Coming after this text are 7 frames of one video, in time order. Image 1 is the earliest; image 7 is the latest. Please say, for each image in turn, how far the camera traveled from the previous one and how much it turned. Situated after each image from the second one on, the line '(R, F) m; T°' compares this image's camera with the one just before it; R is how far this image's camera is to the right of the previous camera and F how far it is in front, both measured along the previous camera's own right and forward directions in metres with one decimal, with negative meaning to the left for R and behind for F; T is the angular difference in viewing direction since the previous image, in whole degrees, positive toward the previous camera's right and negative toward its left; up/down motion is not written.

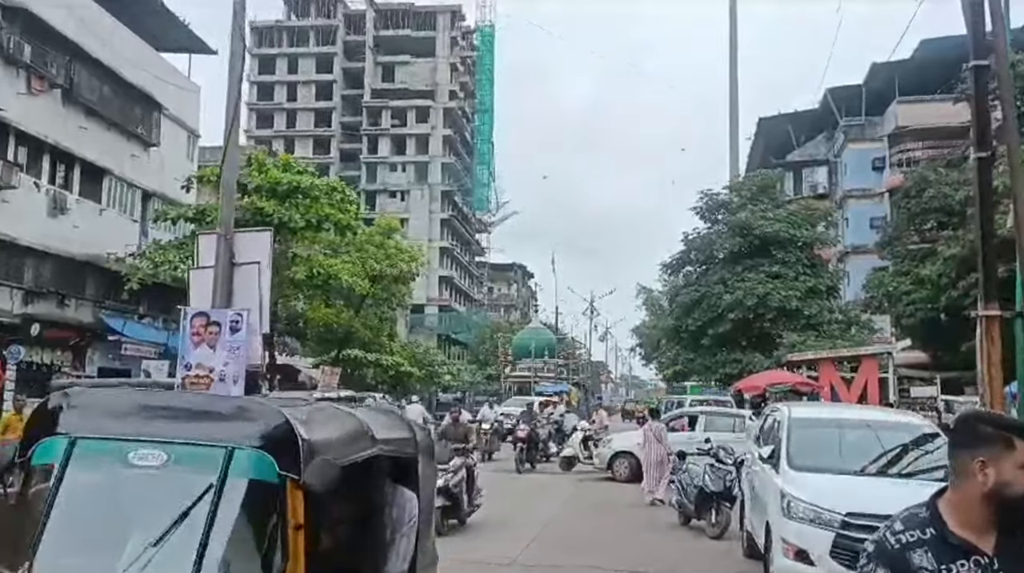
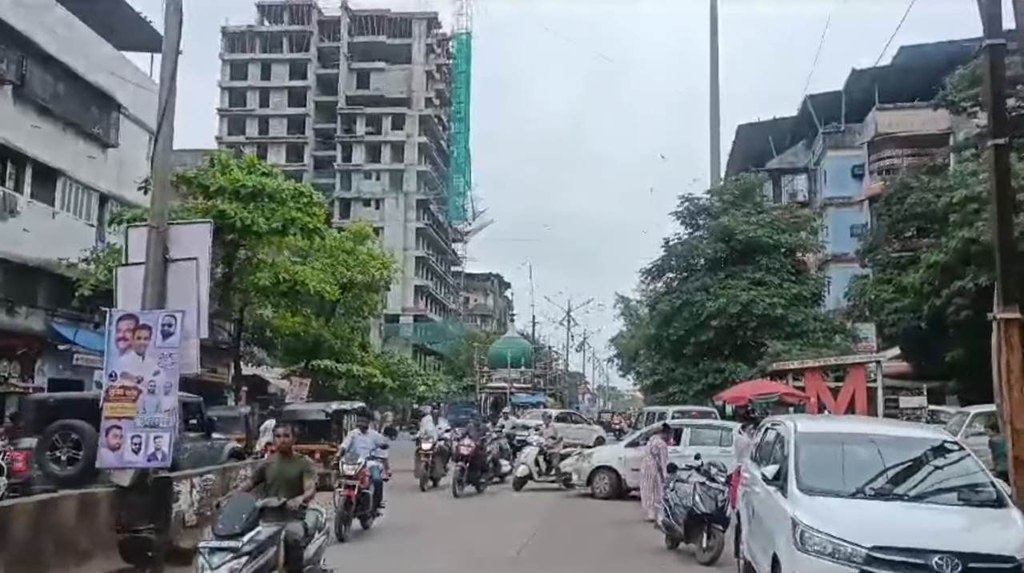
(+0.1, +1.0) m; +1°
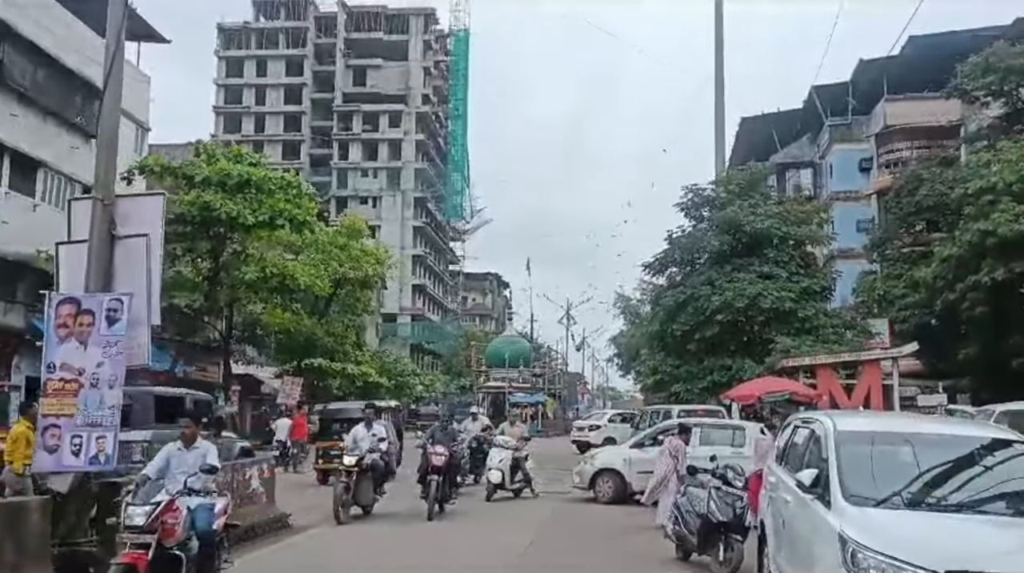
(0.0, +1.0) m; 0°
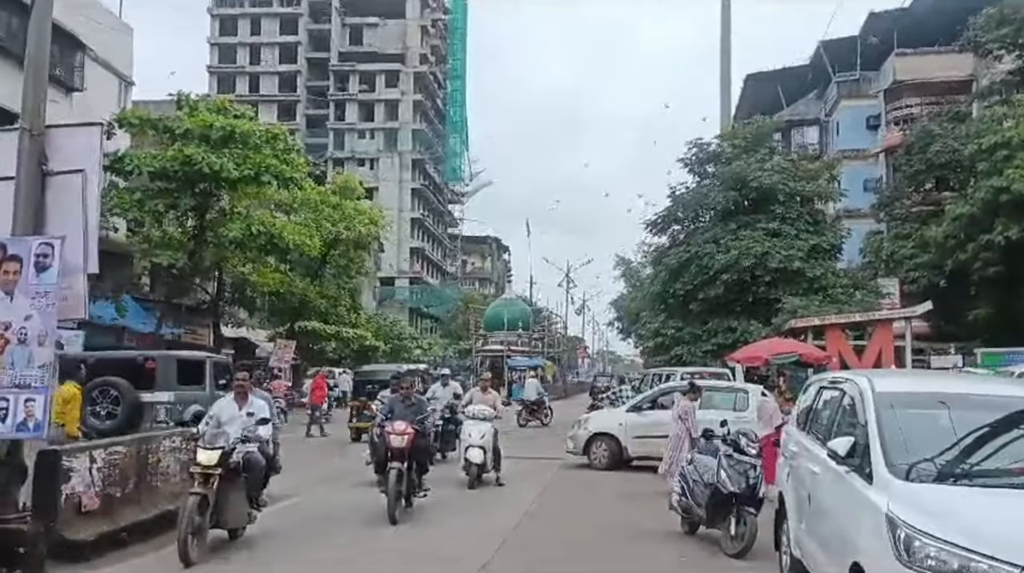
(+0.1, +0.9) m; 0°
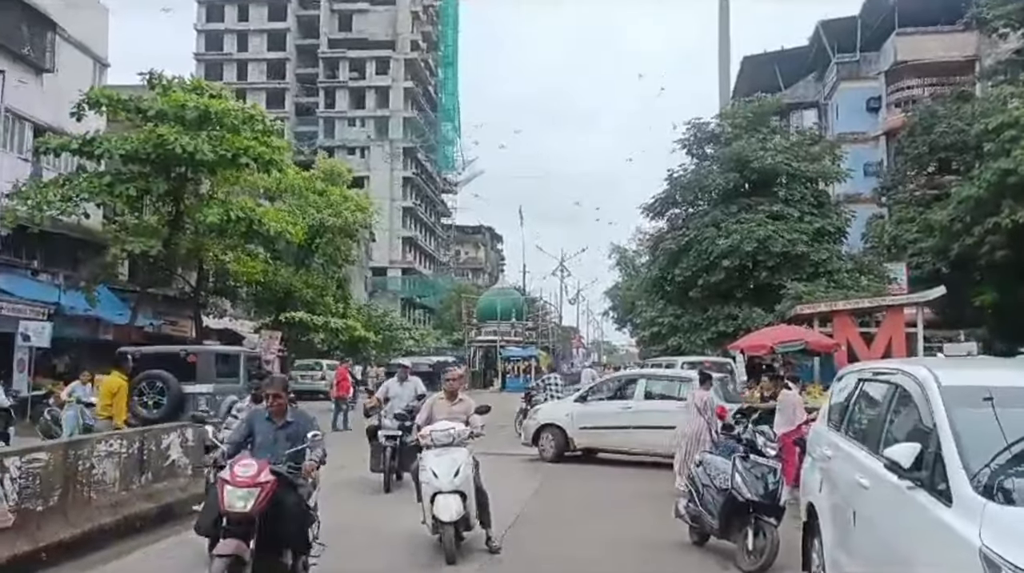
(+0.1, +1.0) m; 0°
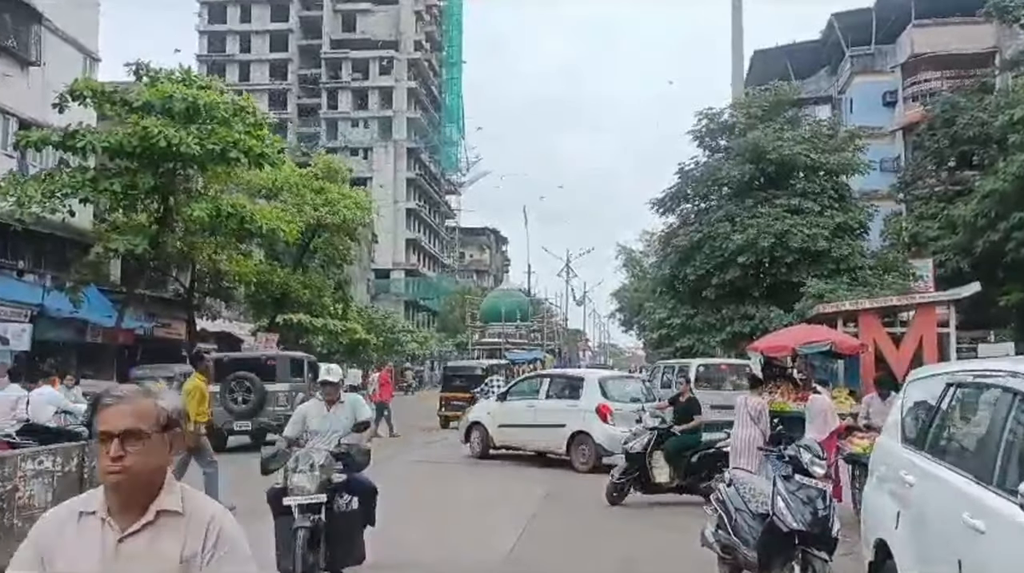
(0.0, +1.1) m; 0°
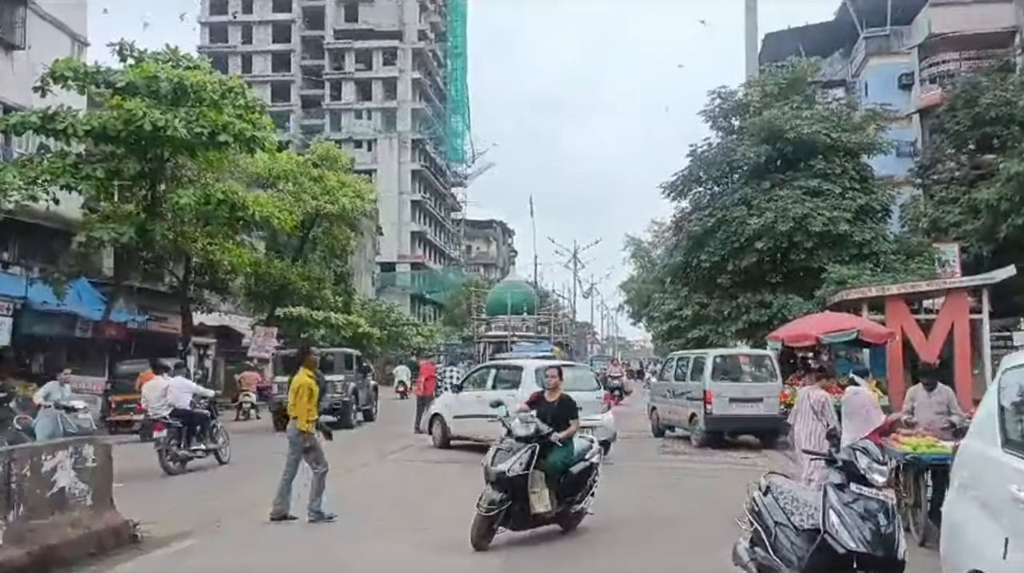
(+0.1, +1.0) m; 0°
